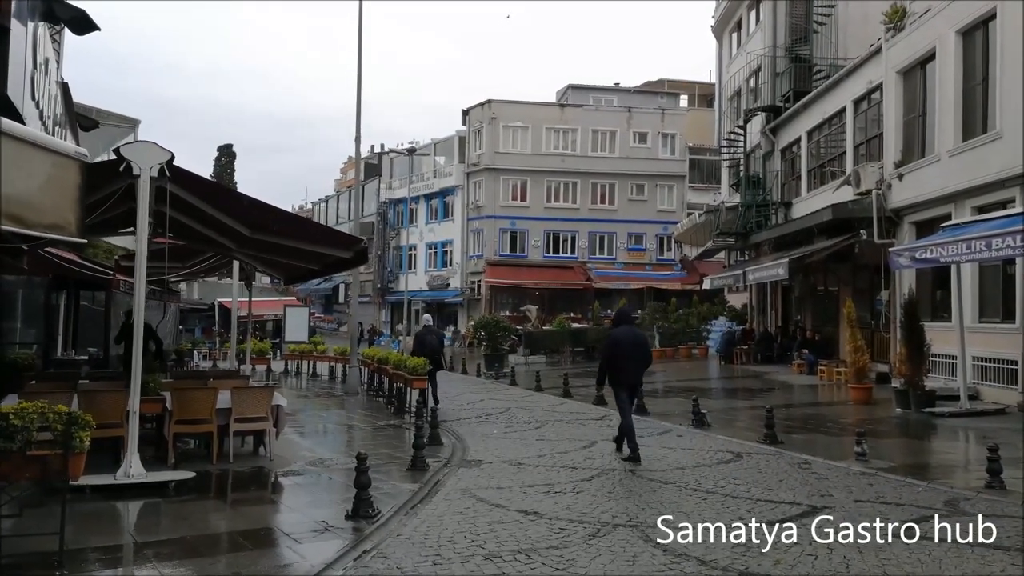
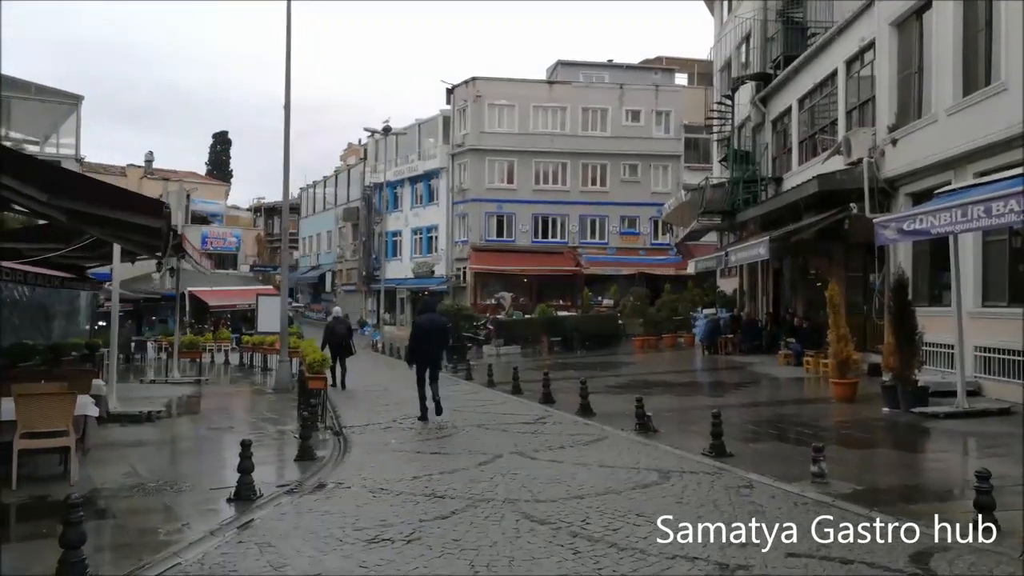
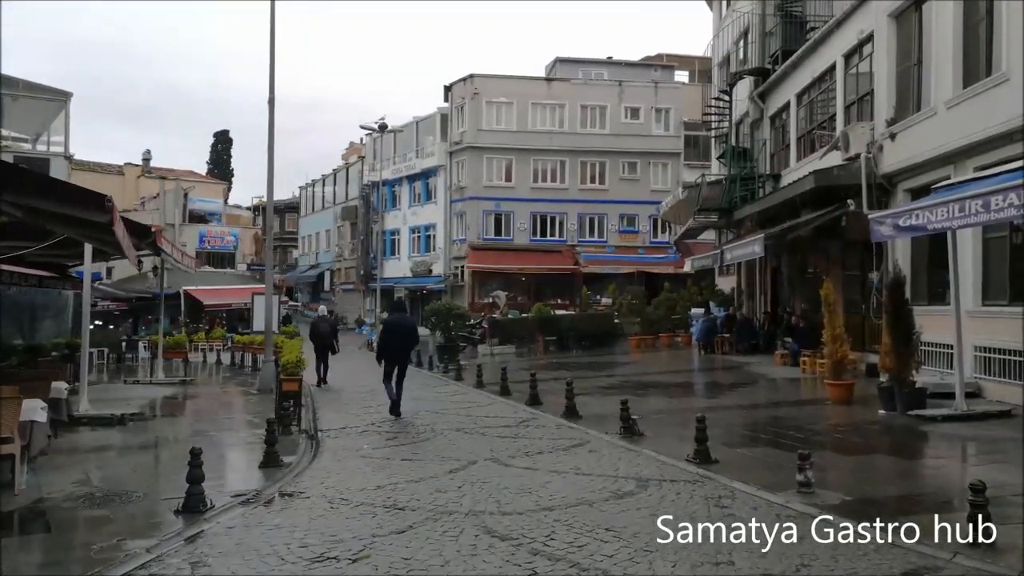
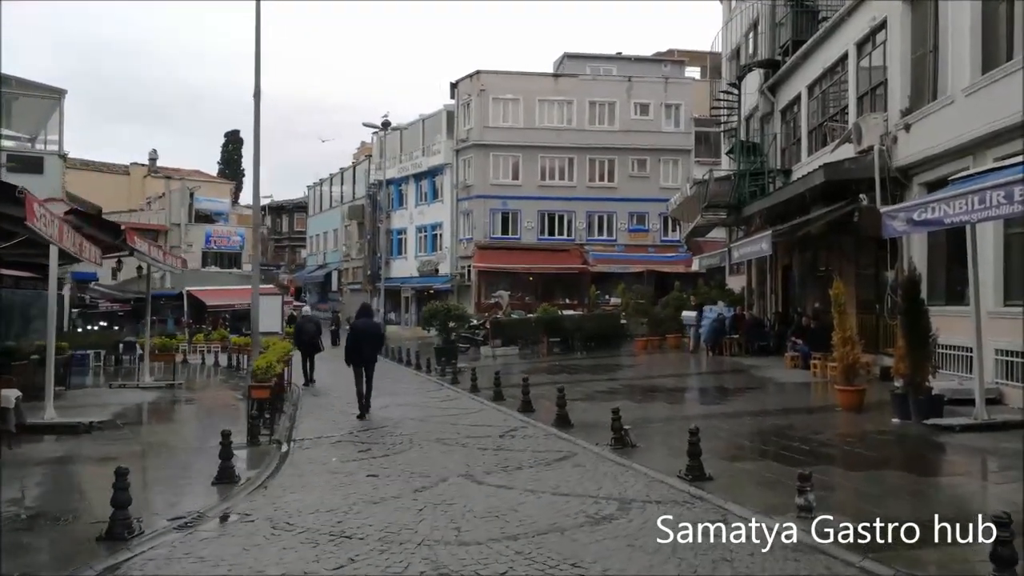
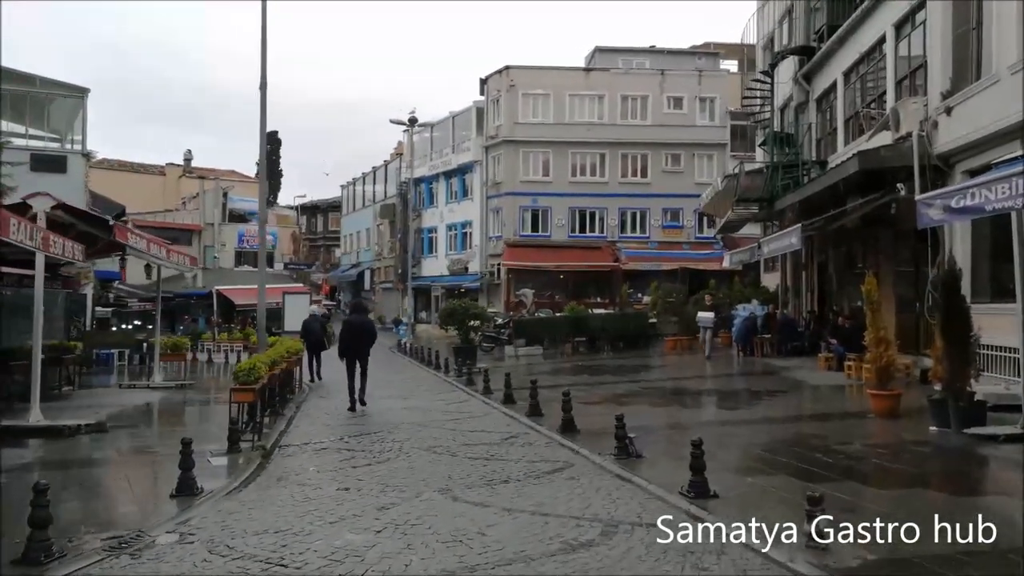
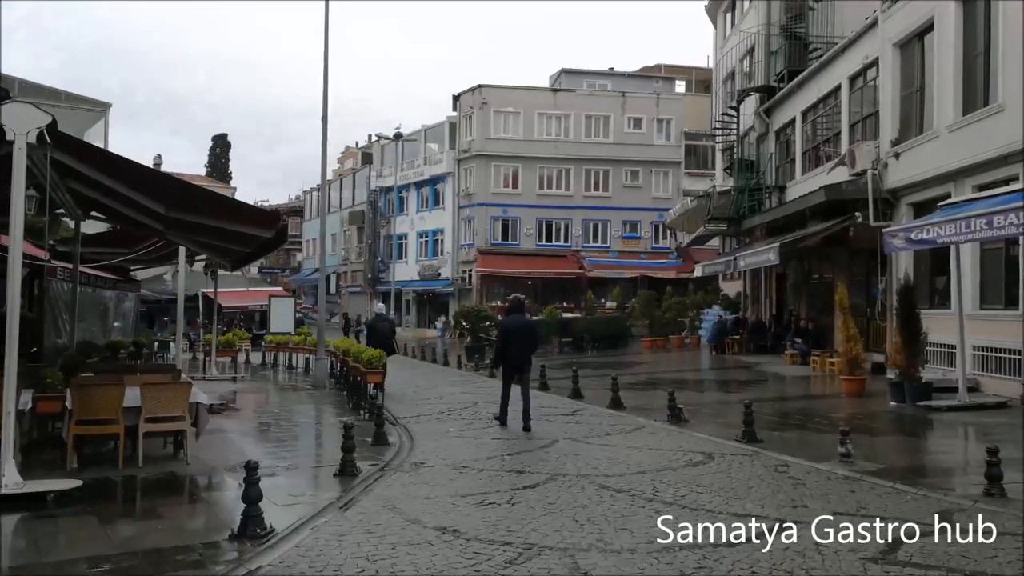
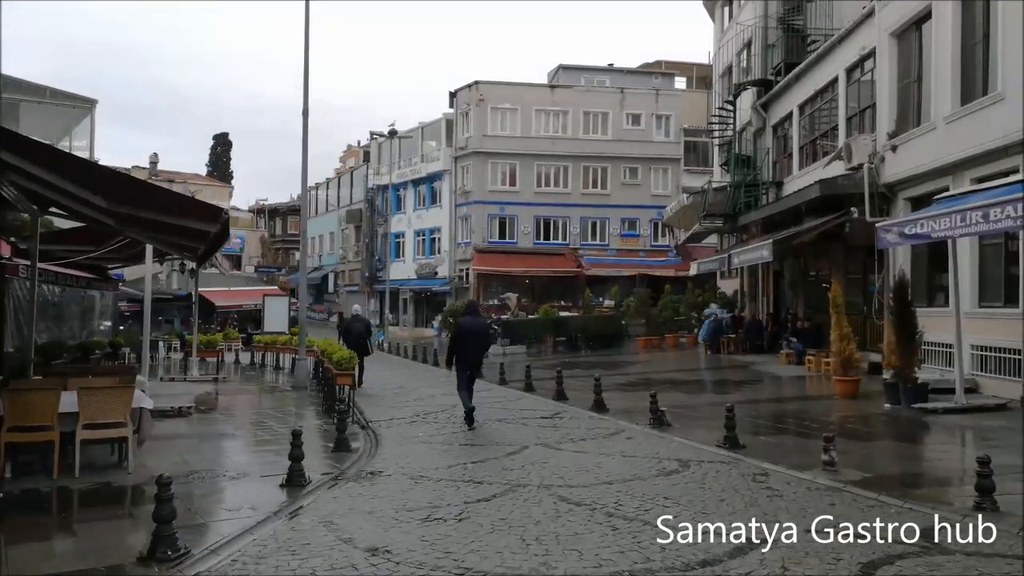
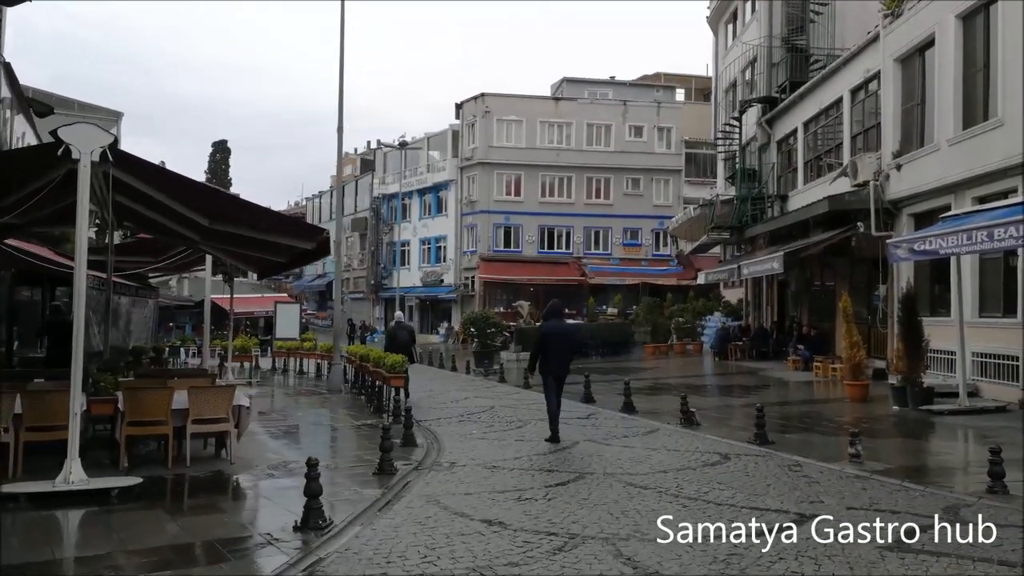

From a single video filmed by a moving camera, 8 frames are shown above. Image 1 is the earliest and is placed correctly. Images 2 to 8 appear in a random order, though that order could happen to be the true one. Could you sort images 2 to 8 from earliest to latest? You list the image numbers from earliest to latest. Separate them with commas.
8, 6, 7, 2, 3, 4, 5
